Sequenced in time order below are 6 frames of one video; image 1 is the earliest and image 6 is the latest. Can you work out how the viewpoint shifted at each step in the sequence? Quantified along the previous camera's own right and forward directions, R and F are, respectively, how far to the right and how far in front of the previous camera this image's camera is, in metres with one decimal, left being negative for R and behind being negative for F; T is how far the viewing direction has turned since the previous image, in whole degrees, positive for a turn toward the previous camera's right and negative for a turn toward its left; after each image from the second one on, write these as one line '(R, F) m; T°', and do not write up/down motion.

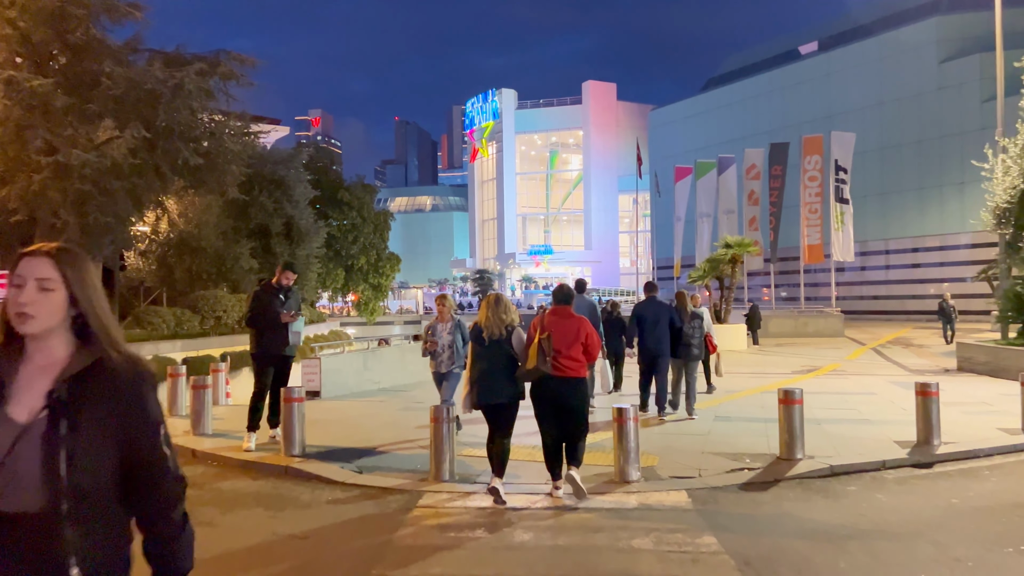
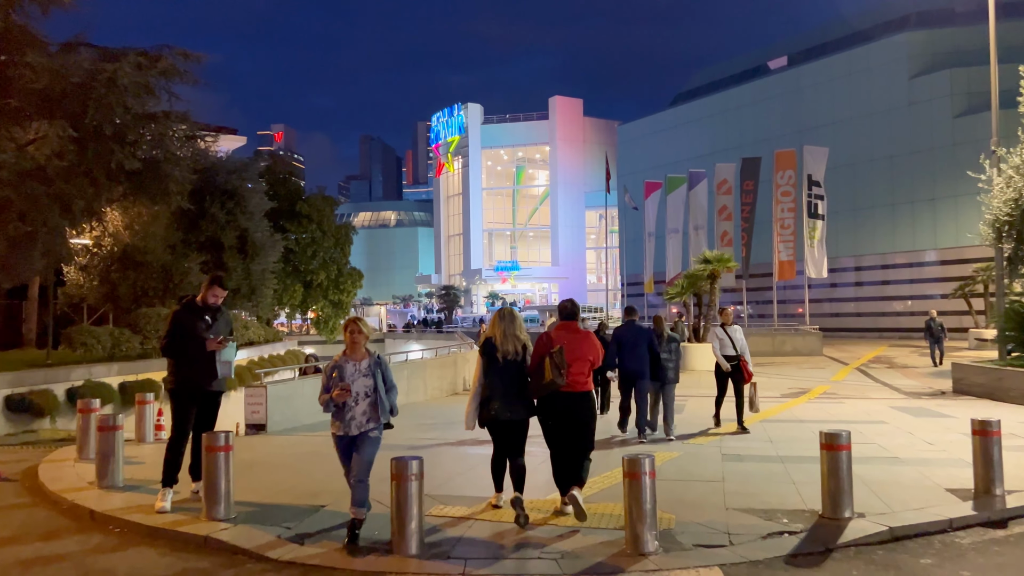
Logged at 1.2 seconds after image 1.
(-0.1, +1.1) m; +2°
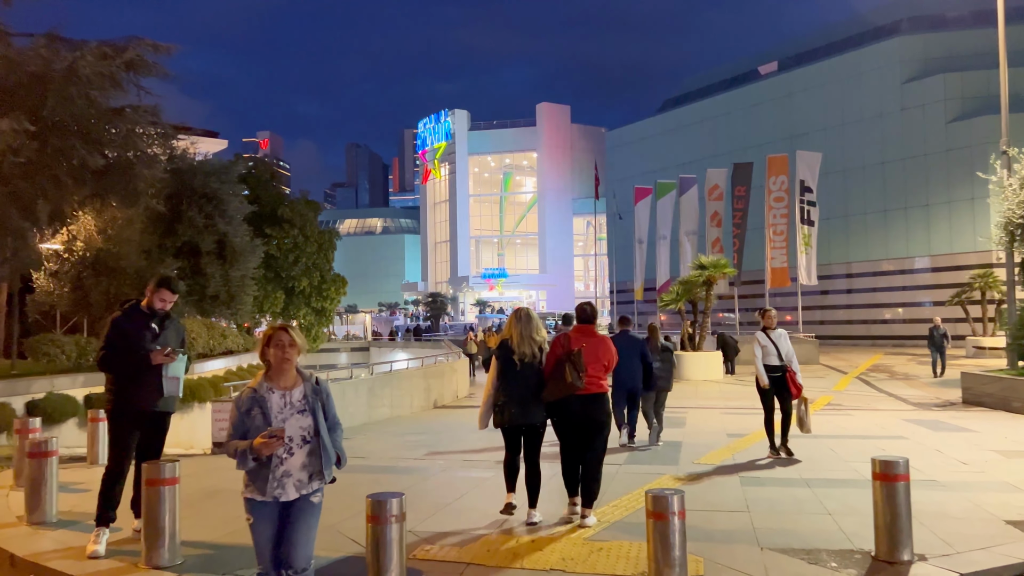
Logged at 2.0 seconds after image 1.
(-0.1, +0.7) m; +1°
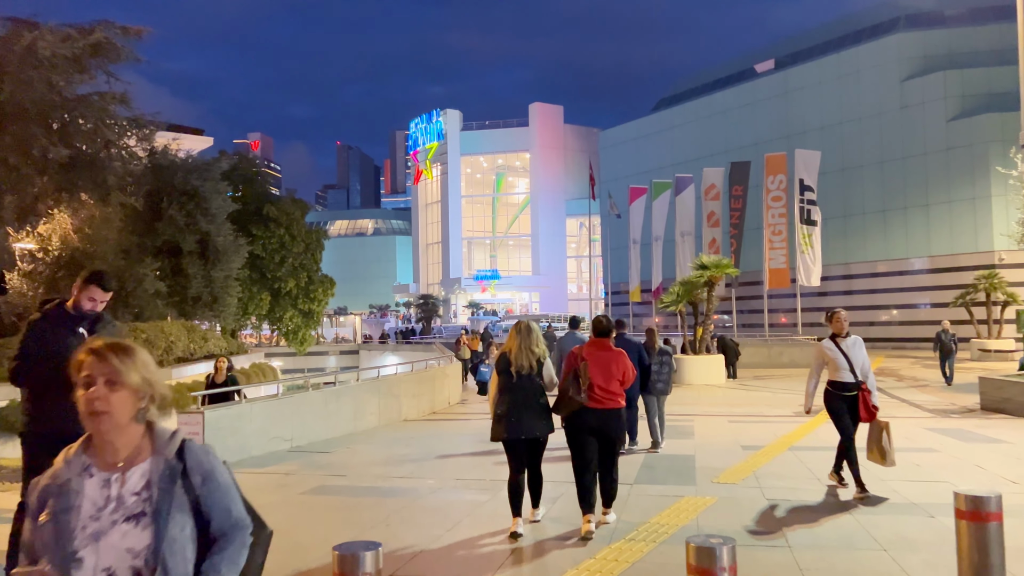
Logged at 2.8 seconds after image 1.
(0.0, +0.8) m; +1°
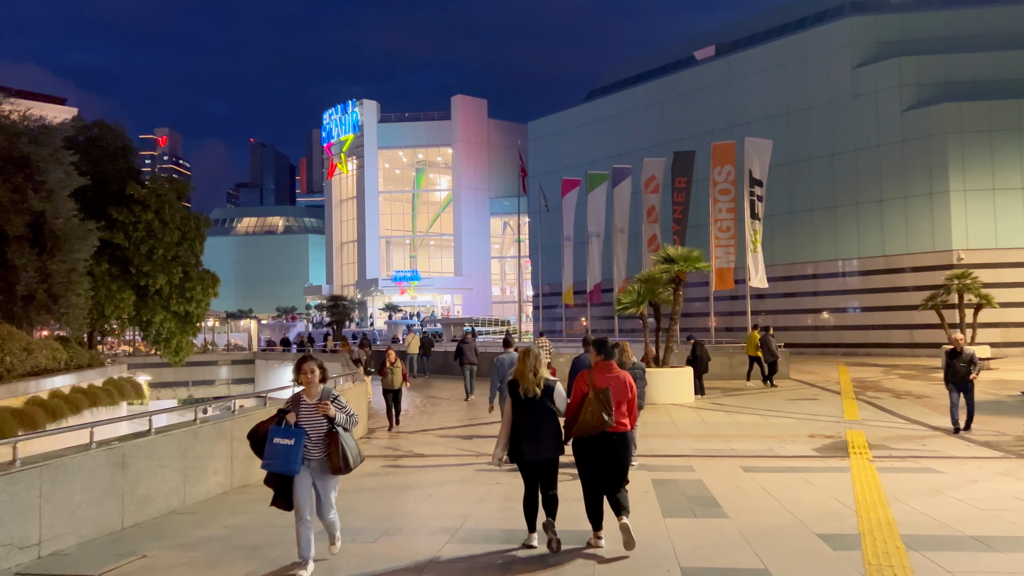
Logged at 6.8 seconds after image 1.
(0.0, +3.7) m; +5°
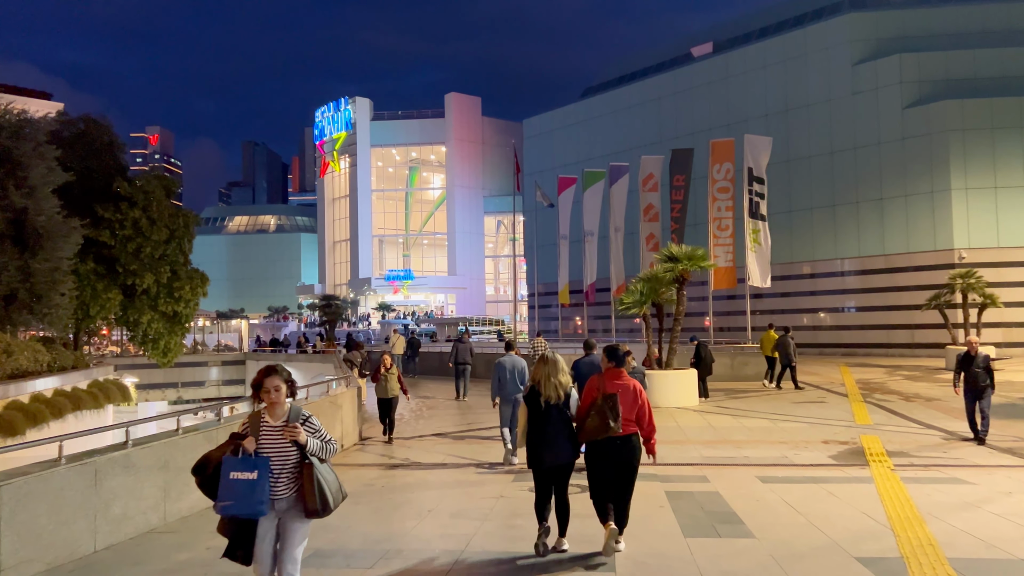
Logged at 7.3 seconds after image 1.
(-0.1, +0.5) m; 0°
